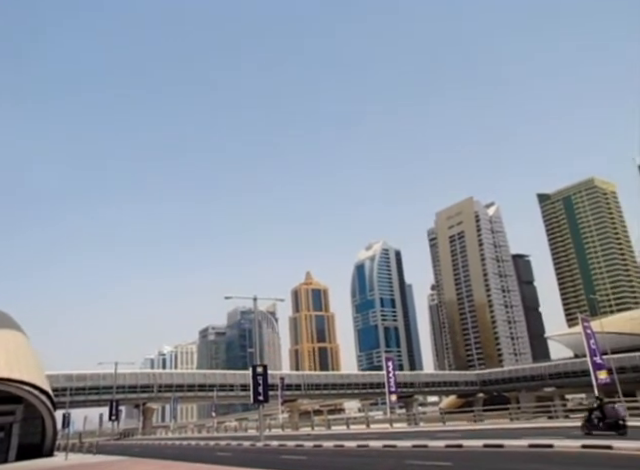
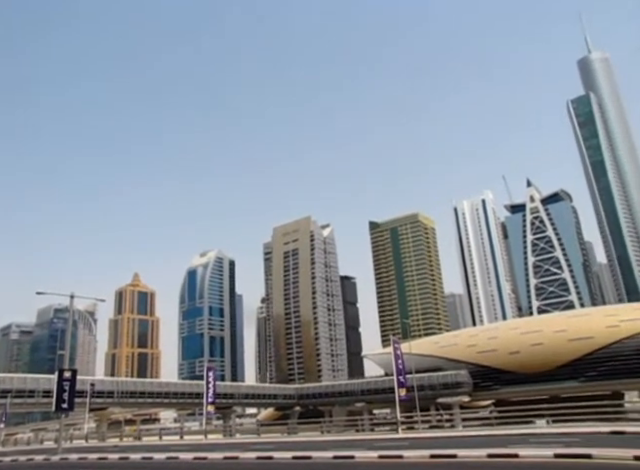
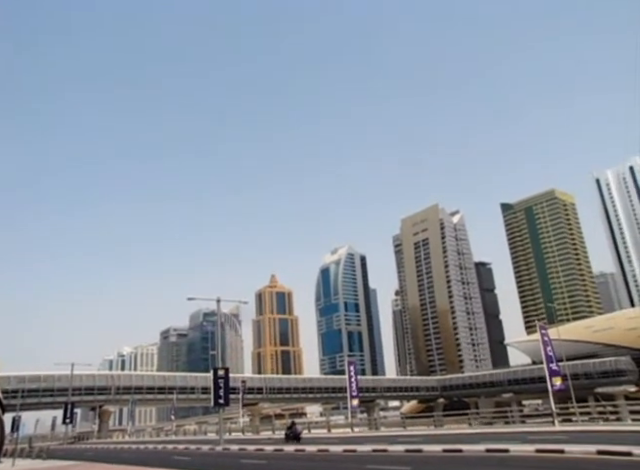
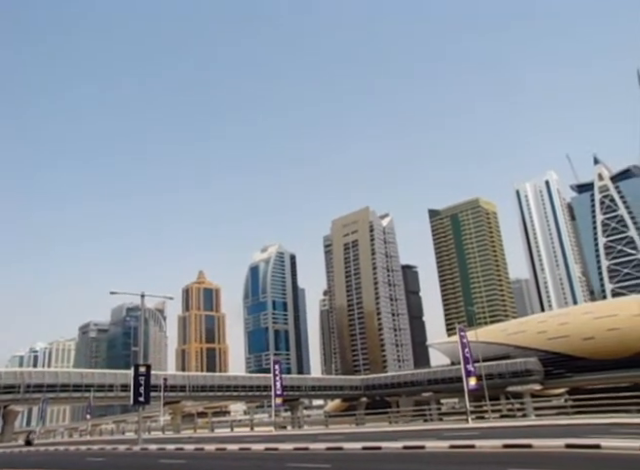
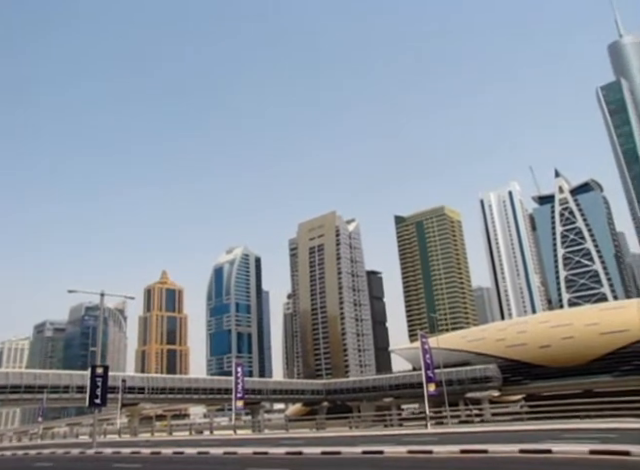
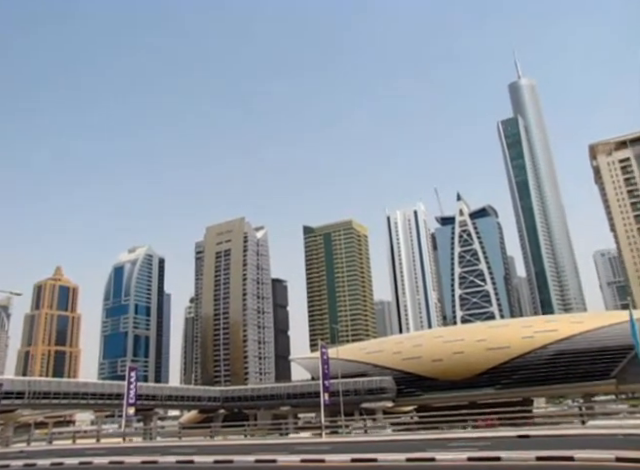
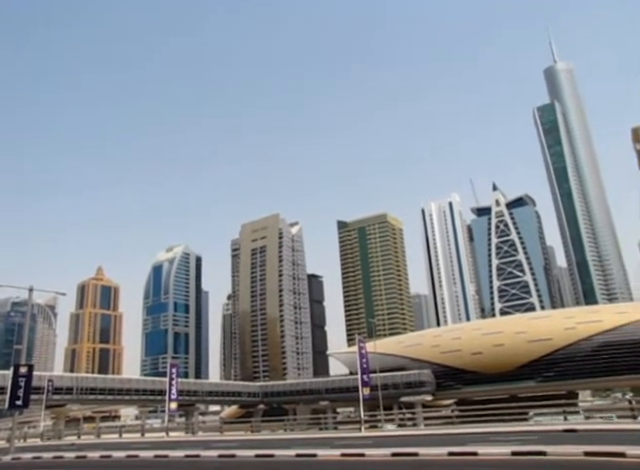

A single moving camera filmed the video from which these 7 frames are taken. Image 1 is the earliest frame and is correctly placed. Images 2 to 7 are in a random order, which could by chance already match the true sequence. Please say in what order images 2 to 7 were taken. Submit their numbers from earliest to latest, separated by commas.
3, 4, 5, 2, 7, 6
